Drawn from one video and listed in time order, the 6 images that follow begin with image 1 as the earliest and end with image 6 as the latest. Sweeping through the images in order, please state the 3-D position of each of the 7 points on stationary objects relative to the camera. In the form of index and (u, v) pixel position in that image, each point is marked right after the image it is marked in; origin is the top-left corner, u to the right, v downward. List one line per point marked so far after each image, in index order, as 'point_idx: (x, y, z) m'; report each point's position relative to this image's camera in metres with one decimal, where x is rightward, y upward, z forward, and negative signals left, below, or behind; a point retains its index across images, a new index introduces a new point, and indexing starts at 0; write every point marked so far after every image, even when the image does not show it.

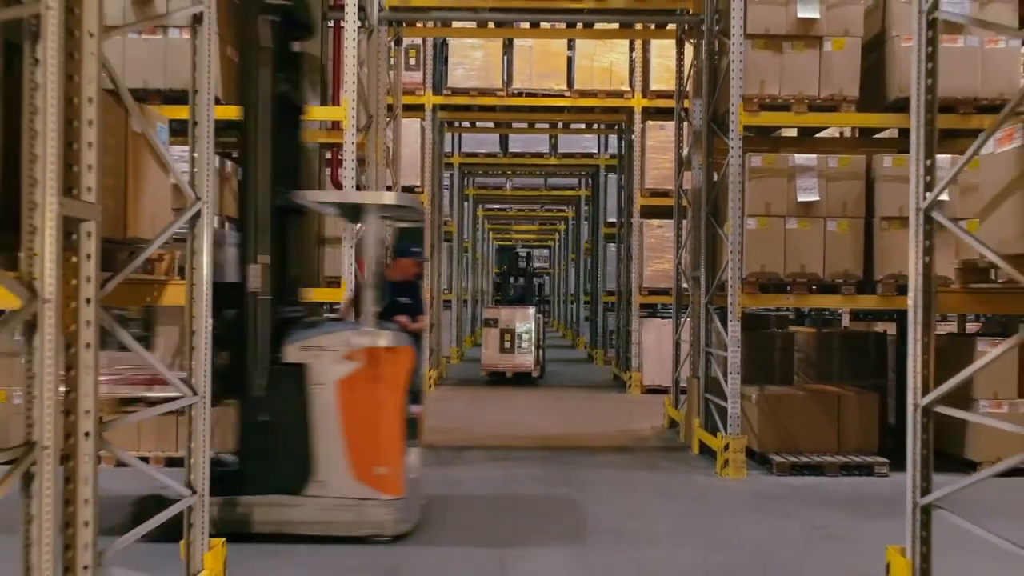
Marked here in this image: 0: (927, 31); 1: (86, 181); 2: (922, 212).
0: (+2.5, +1.5, +3.5) m
1: (-1.8, +0.5, +2.5) m
2: (+2.4, +0.5, +3.4) m
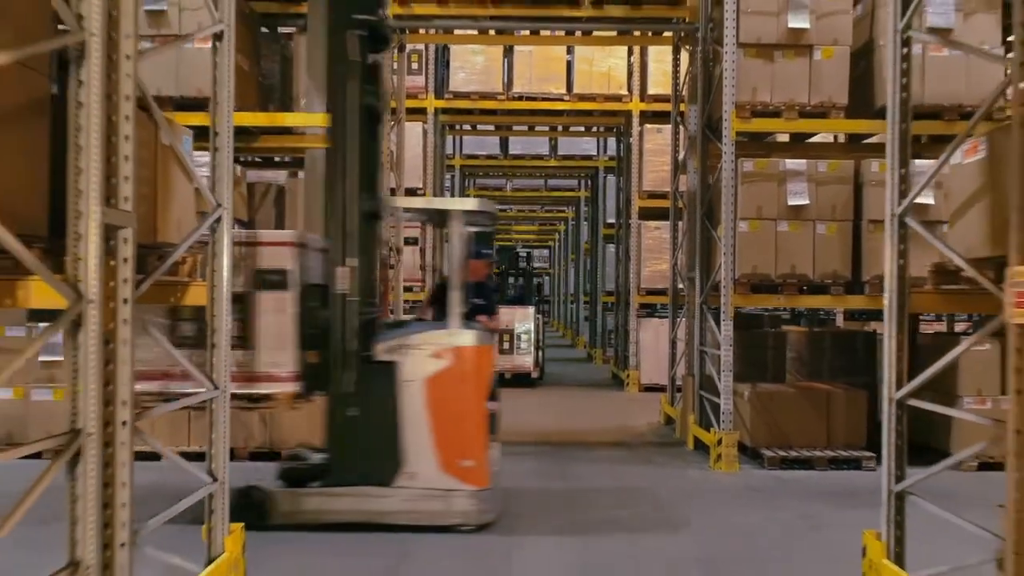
0: (+2.5, +1.5, +3.7) m
1: (-1.8, +0.5, +2.7) m
2: (+2.4, +0.4, +3.7) m
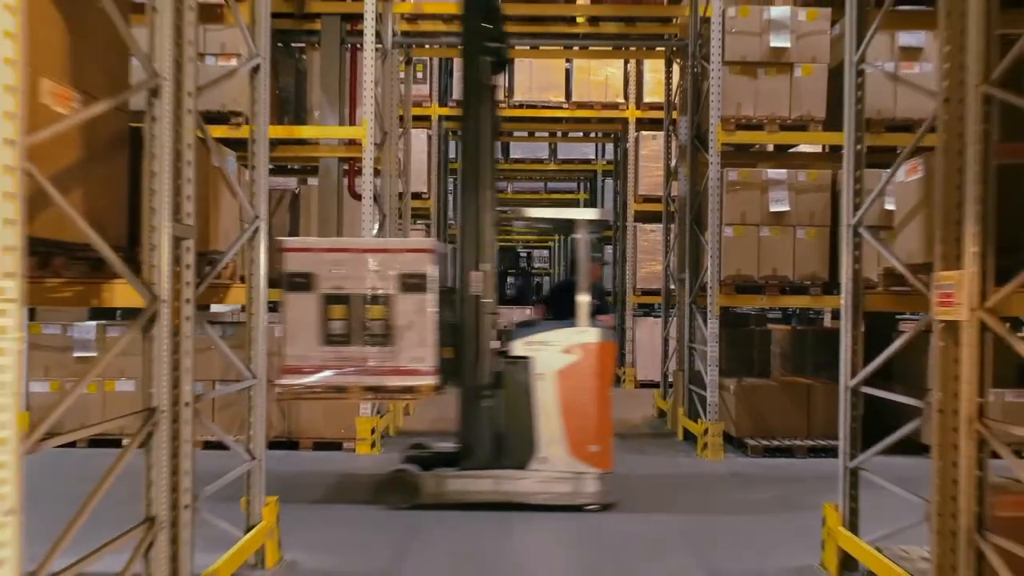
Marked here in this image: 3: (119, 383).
0: (+2.5, +1.5, +4.2) m
1: (-1.8, +0.4, +3.3) m
2: (+2.4, +0.4, +4.2) m
3: (-4.9, -1.2, +7.3) m
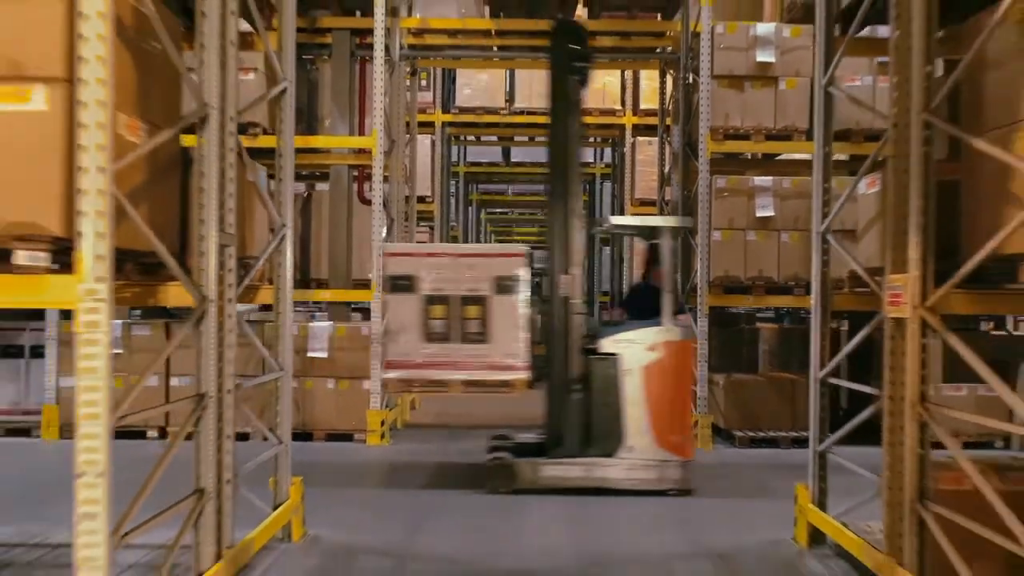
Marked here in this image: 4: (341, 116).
0: (+2.5, +1.5, +4.6) m
1: (-1.8, +0.4, +3.7) m
2: (+2.5, +0.4, +4.6) m
3: (-4.9, -1.2, +7.7) m
4: (-2.6, +2.6, +8.7) m
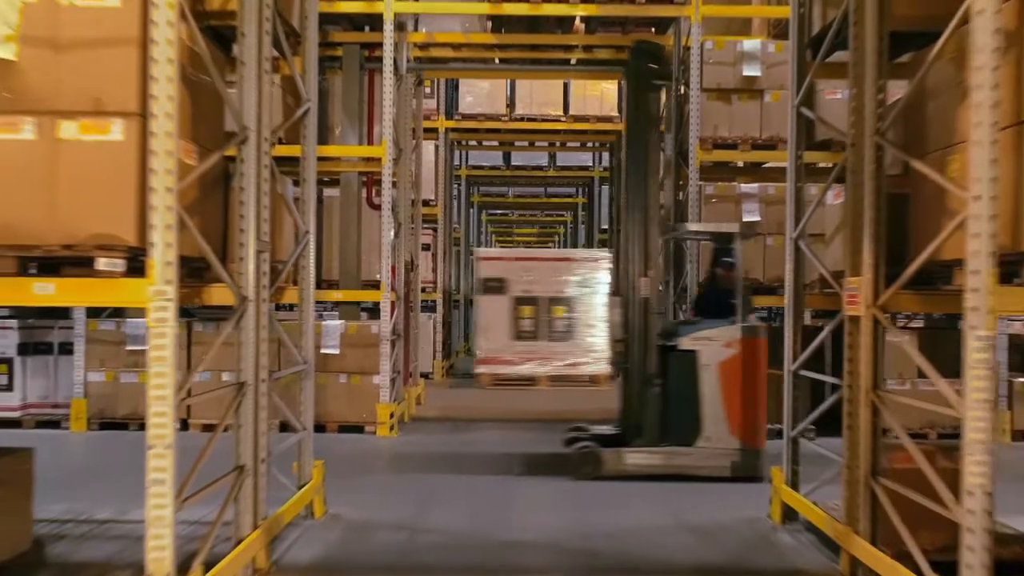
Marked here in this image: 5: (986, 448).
0: (+2.5, +1.5, +5.1) m
1: (-1.8, +0.4, +4.2) m
2: (+2.5, +0.4, +5.1) m
3: (-4.9, -1.2, +8.2) m
4: (-2.6, +2.6, +9.2) m
5: (+2.5, -0.8, +3.0) m
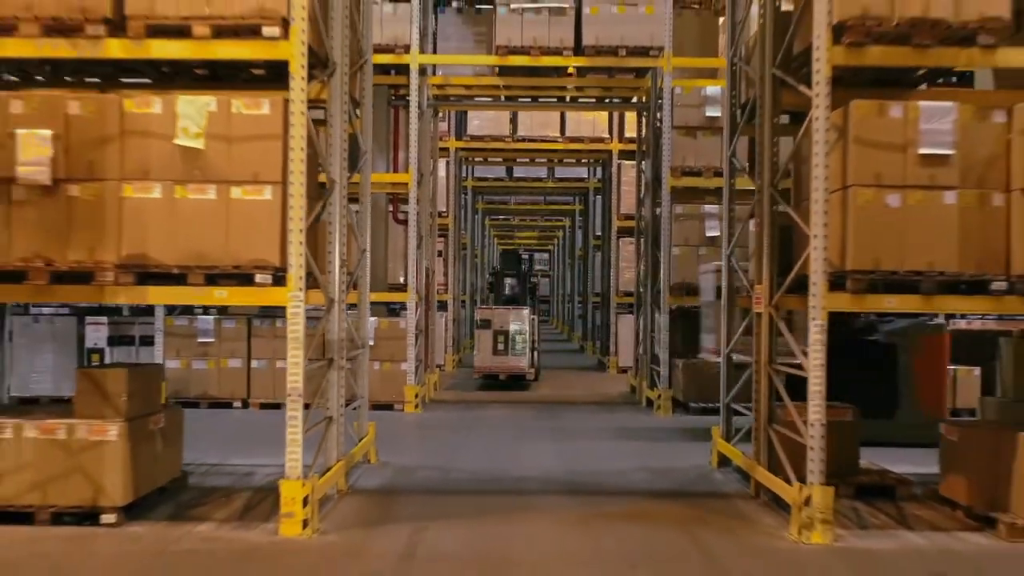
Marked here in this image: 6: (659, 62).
0: (+2.6, +1.4, +6.8) m
1: (-1.7, +0.4, +5.9) m
2: (+2.5, +0.4, +6.8) m
3: (-4.8, -1.2, +9.9) m
4: (-2.5, +2.5, +10.9) m
5: (+2.5, -0.9, +4.7) m
6: (+2.5, +3.8, +9.8) m
